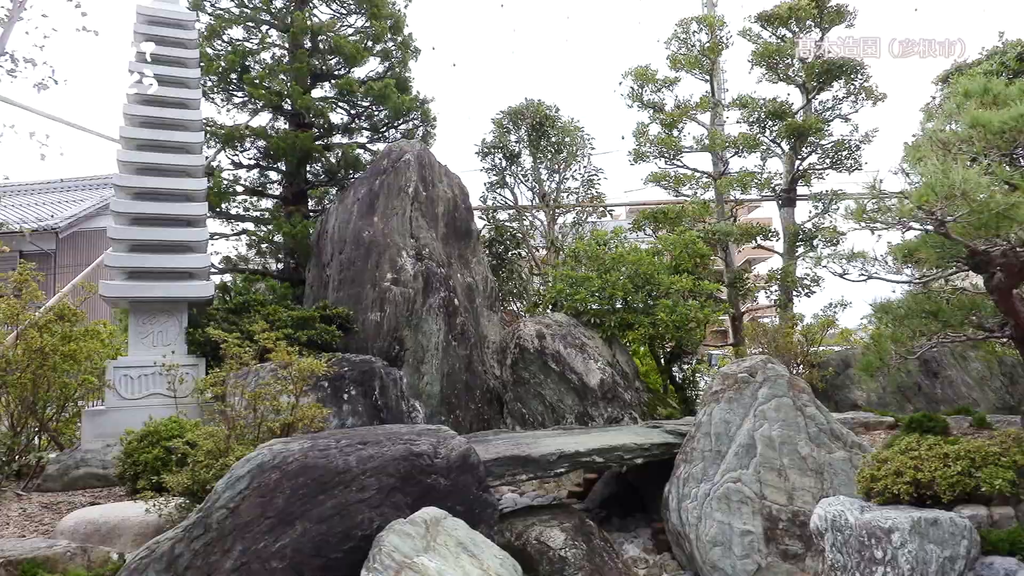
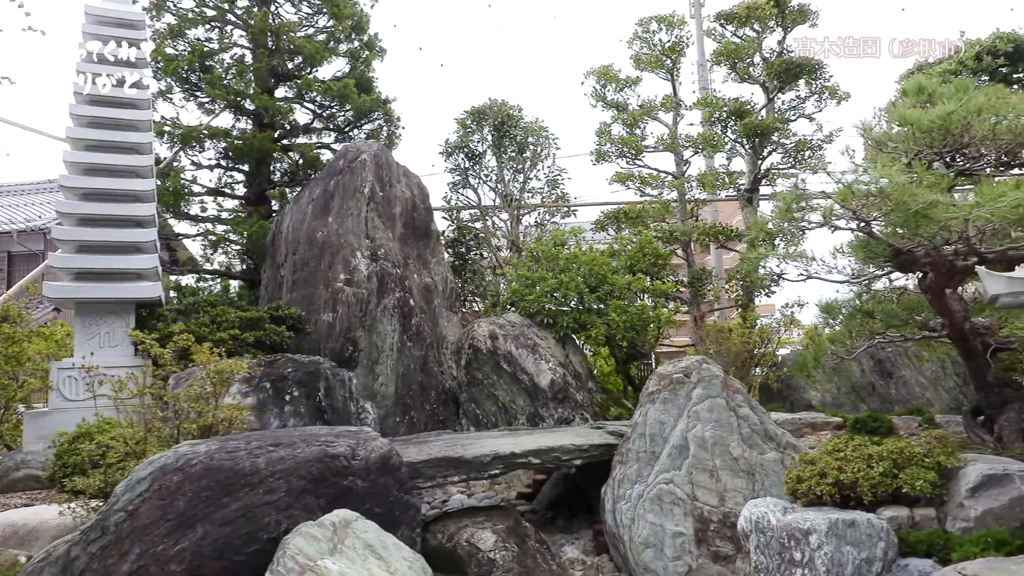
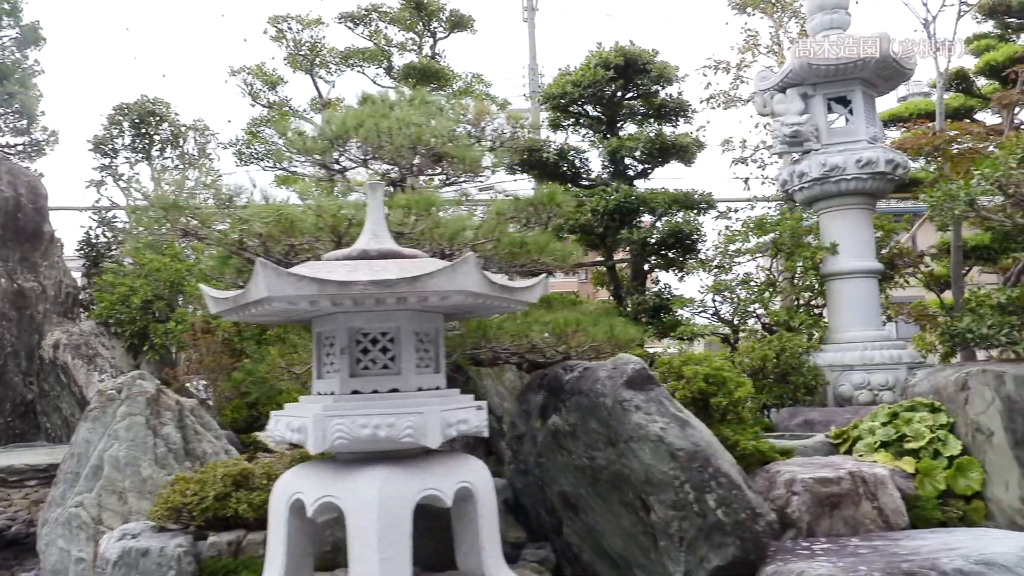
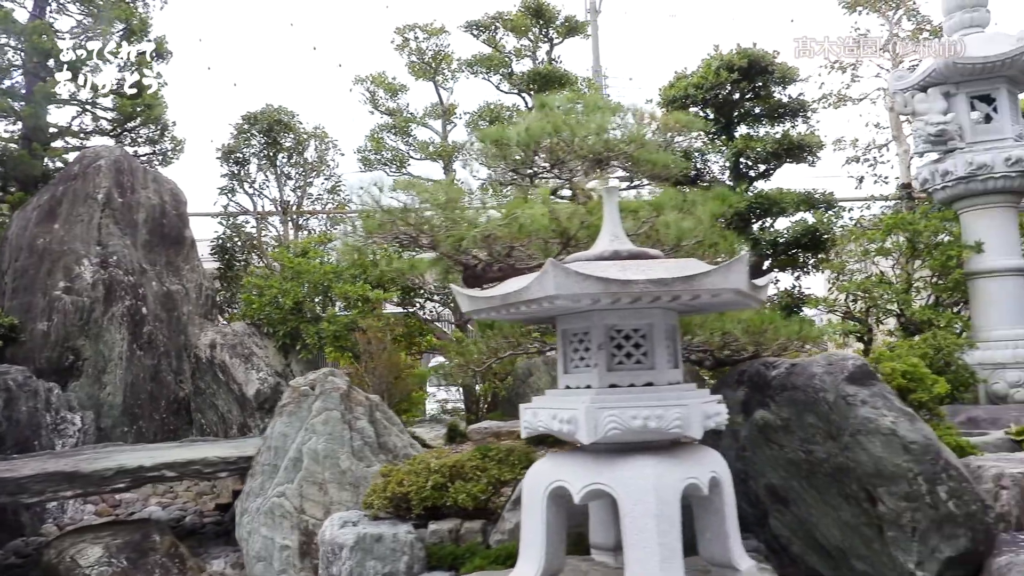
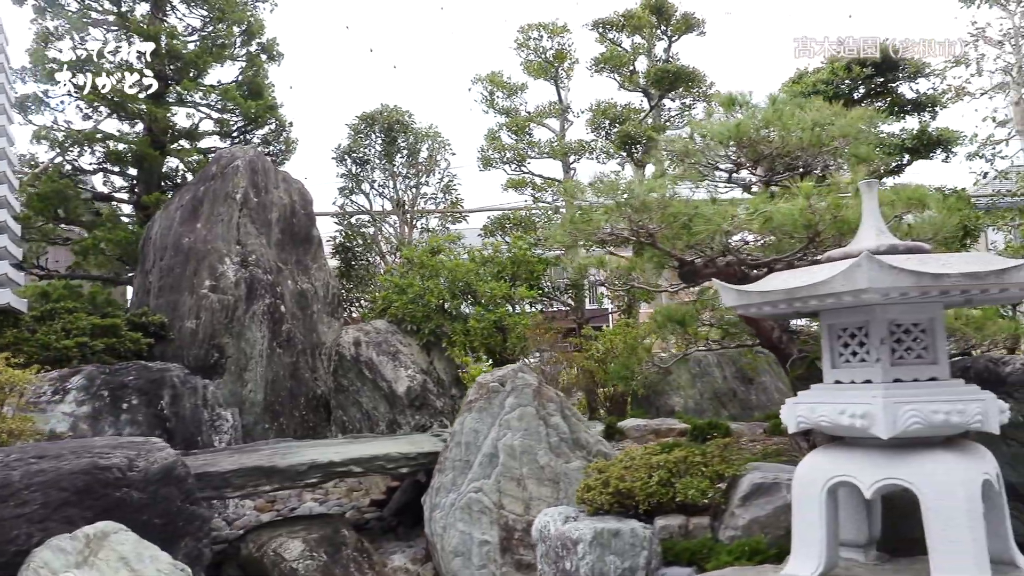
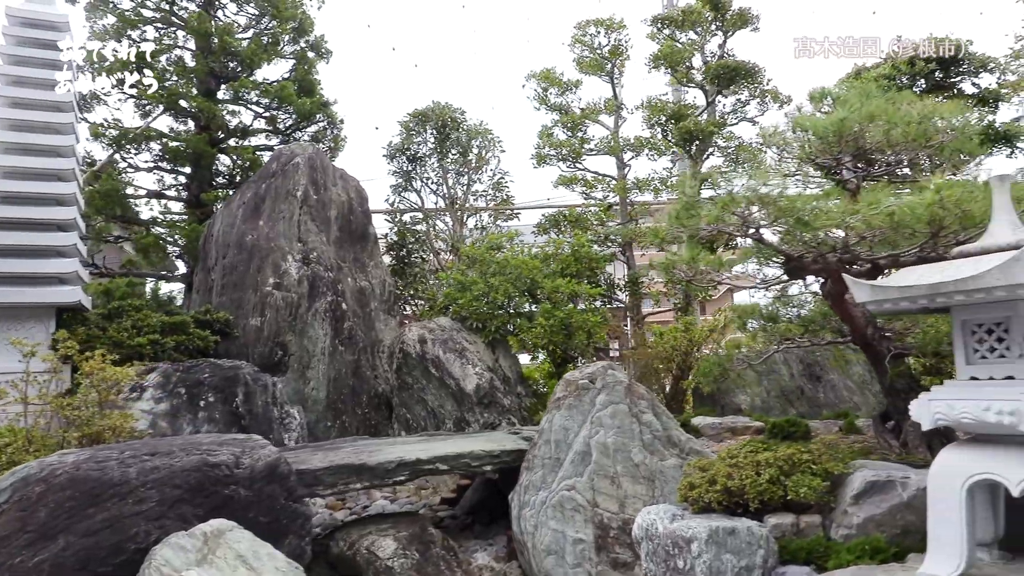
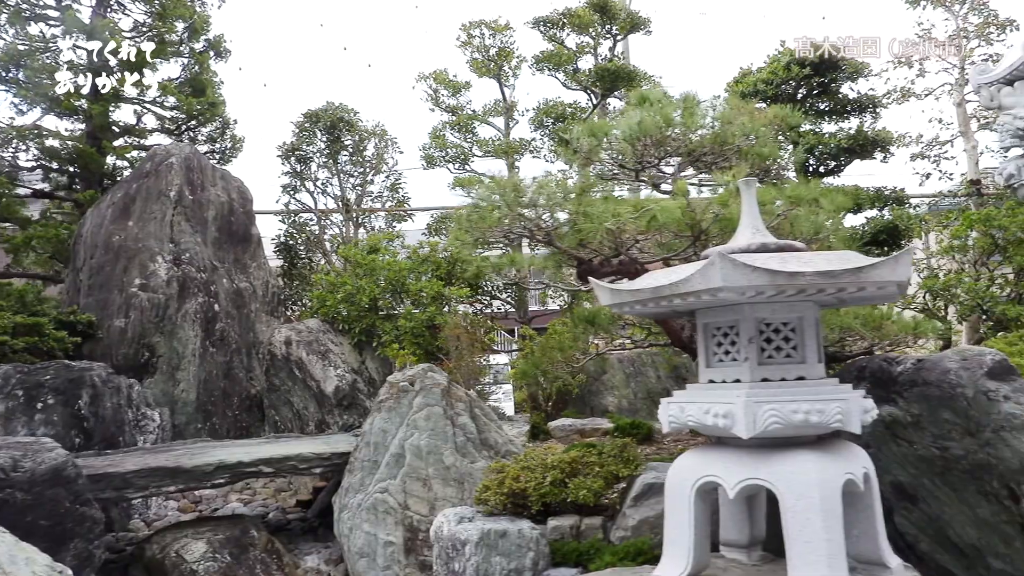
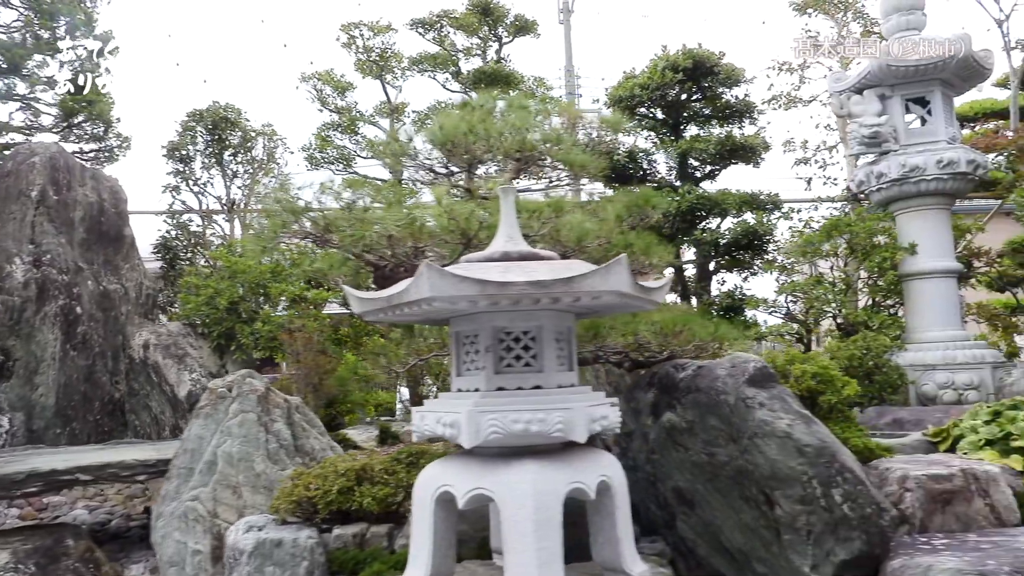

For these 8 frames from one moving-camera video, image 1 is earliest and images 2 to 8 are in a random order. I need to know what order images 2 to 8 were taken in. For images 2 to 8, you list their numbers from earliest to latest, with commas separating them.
2, 6, 5, 7, 4, 8, 3
